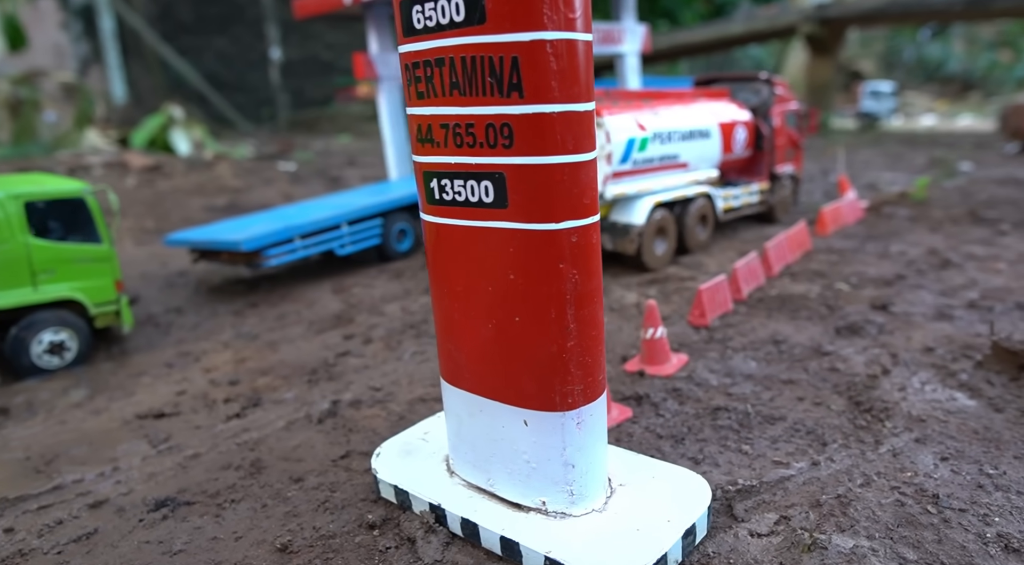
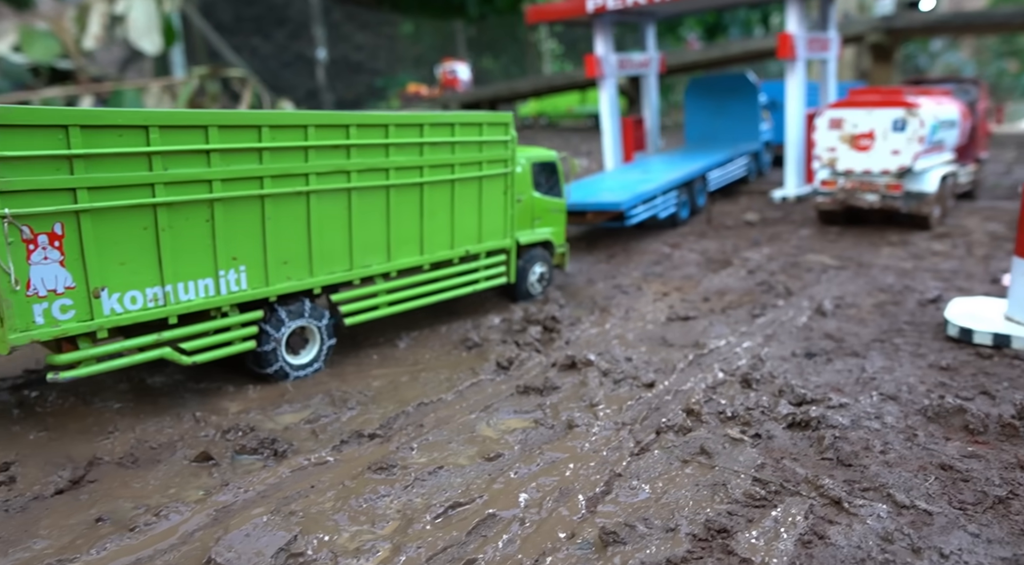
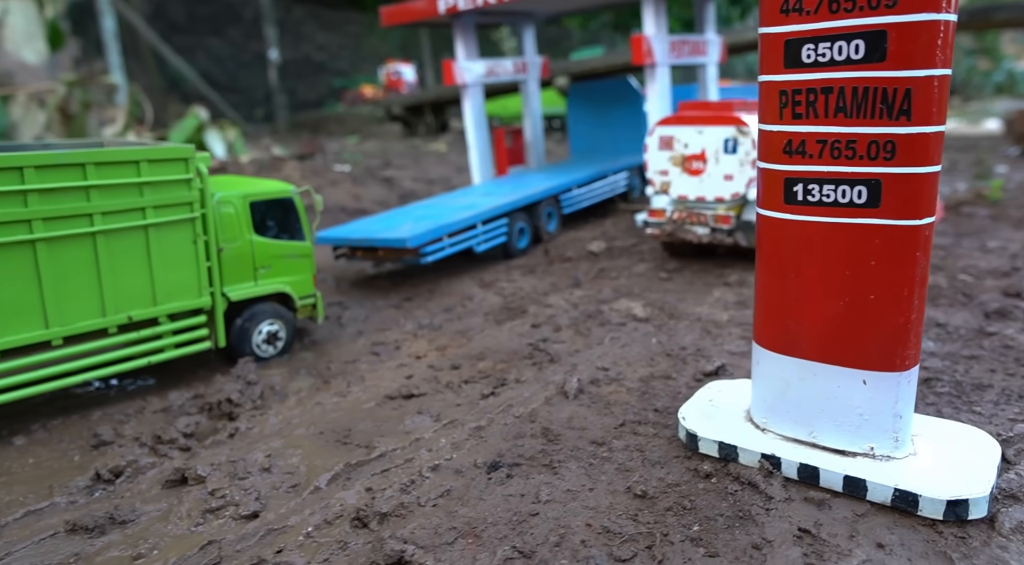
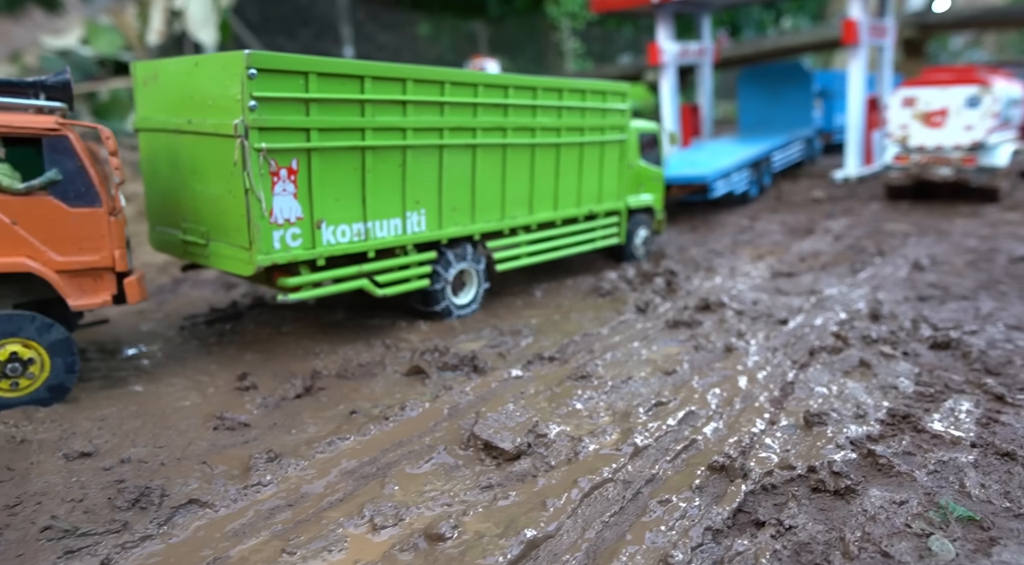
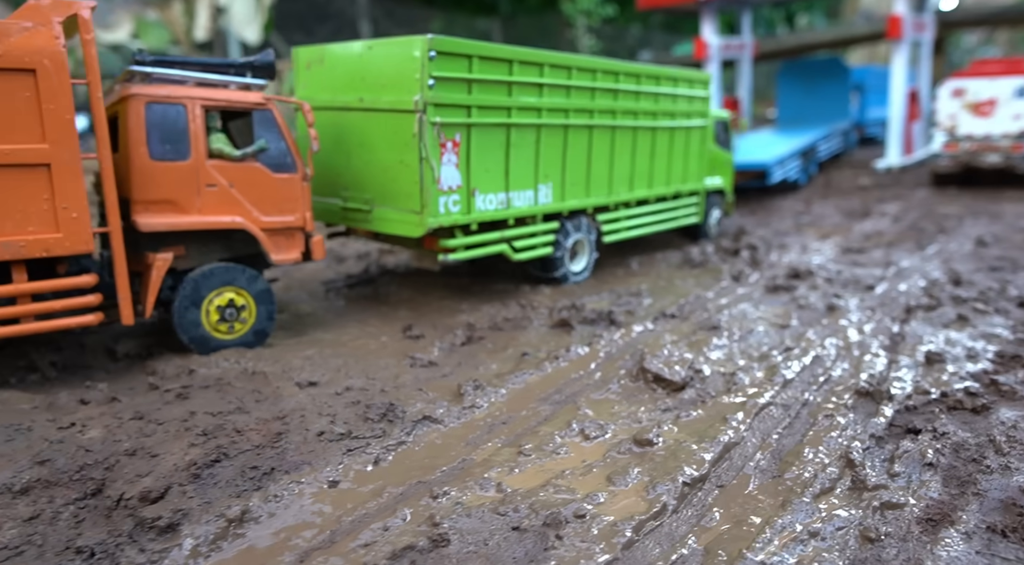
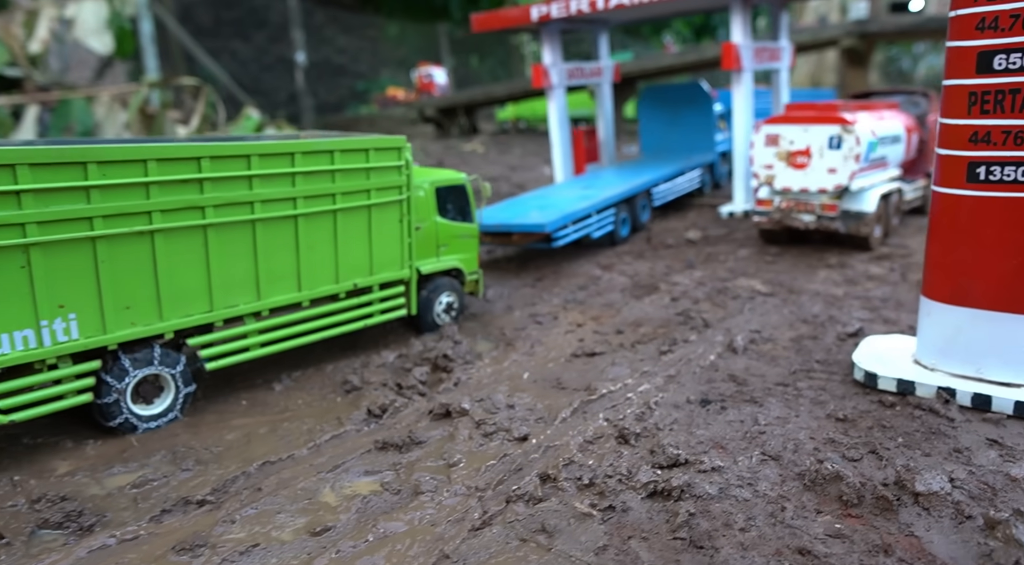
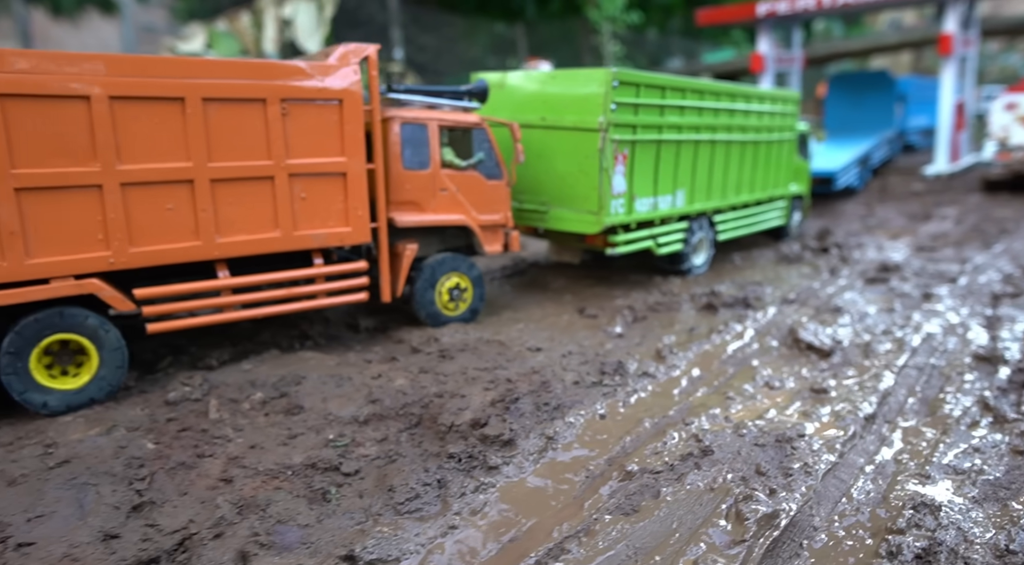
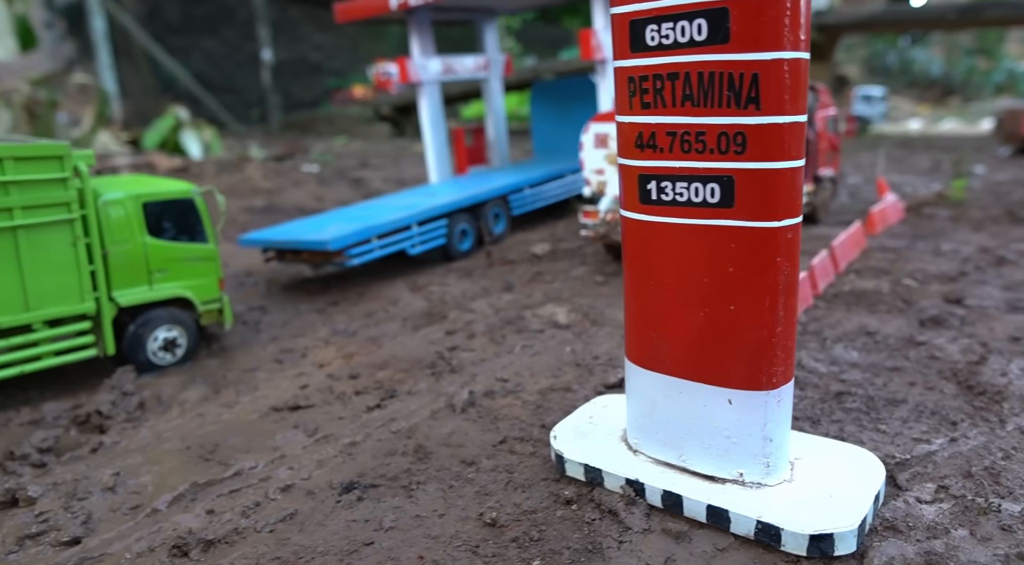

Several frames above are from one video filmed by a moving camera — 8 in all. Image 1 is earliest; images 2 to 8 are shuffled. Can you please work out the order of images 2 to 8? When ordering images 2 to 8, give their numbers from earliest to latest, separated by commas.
8, 3, 6, 2, 4, 5, 7
